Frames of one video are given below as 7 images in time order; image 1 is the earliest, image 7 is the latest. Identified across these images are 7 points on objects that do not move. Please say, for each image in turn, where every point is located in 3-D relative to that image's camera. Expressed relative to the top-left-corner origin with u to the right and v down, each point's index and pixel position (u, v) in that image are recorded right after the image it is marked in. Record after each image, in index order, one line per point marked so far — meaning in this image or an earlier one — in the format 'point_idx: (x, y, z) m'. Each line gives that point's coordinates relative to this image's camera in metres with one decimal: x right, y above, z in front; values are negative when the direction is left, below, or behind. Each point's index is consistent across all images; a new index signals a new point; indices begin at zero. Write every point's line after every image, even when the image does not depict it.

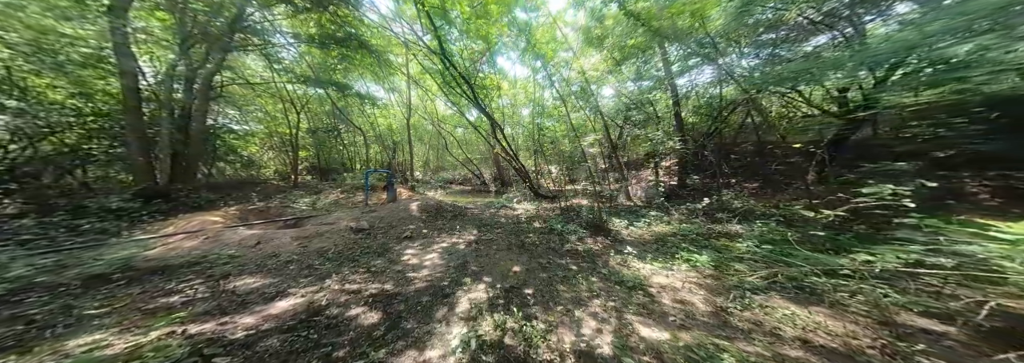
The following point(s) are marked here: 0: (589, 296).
0: (+0.8, -1.1, +2.1) m
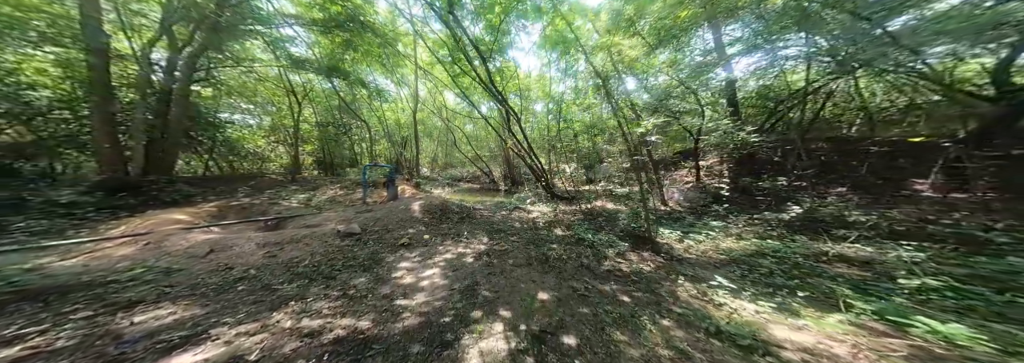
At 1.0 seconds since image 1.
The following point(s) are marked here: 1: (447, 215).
0: (+1.0, -1.1, +1.3) m
1: (-1.5, -0.8, +4.8) m
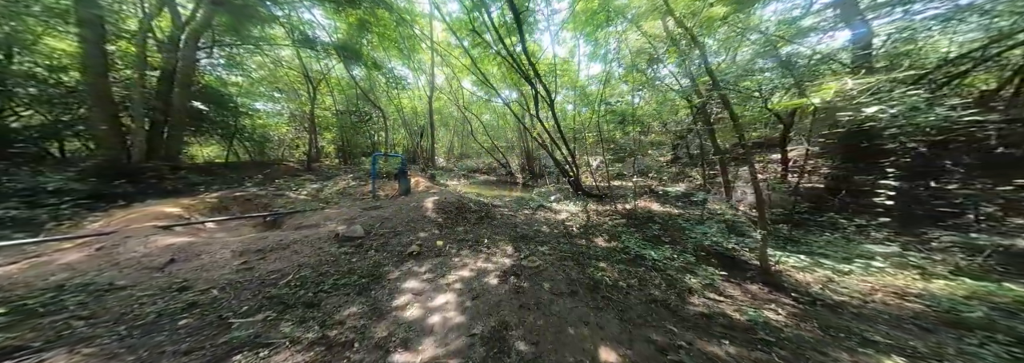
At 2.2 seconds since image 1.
0: (+1.3, -1.2, +0.5) m
1: (-1.0, -0.7, +4.2) m
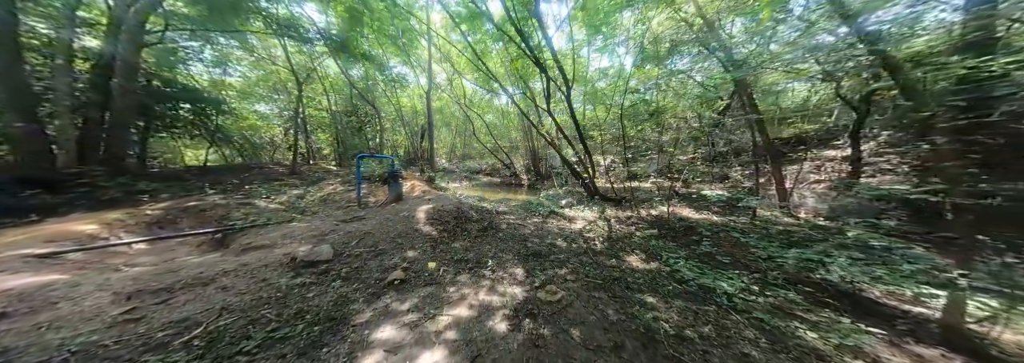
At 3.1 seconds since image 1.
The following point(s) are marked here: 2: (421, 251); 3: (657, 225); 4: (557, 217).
0: (+1.4, -1.2, -0.2) m
1: (-0.8, -0.7, +3.5) m
2: (-1.1, -0.9, +2.6) m
3: (+2.6, -0.8, +3.8) m
4: (+1.0, -0.8, +4.6) m
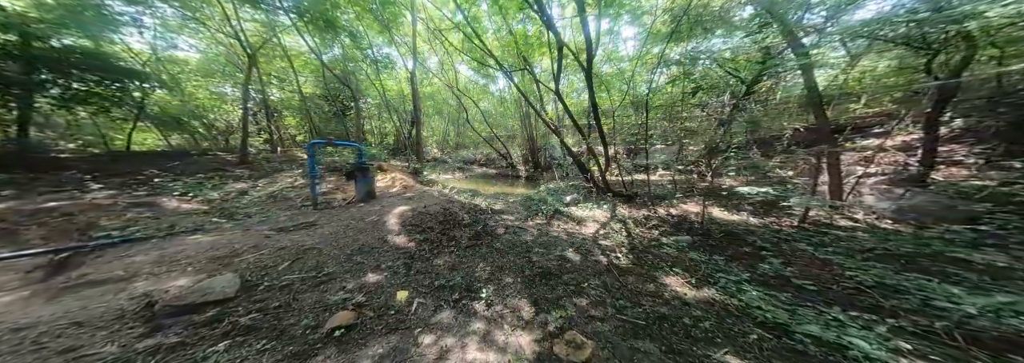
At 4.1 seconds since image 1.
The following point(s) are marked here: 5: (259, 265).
0: (+1.5, -1.2, -0.9) m
1: (-0.8, -0.6, +2.8) m
2: (-1.1, -0.8, +1.9) m
3: (+2.6, -0.7, +3.1) m
4: (+1.0, -0.7, +3.9) m
5: (-2.1, -0.7, +1.7) m
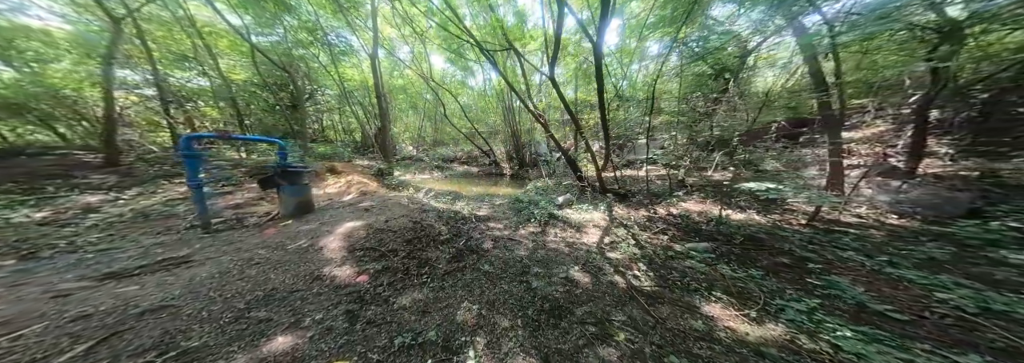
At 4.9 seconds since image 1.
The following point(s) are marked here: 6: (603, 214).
0: (+1.8, -1.3, -1.3) m
1: (-0.9, -0.7, +2.1) m
2: (-1.1, -0.9, +1.2) m
3: (+2.5, -0.7, +2.8) m
4: (+0.8, -0.7, +3.4) m
5: (-2.0, -0.8, +0.9) m
6: (+1.6, -0.6, +3.7) m
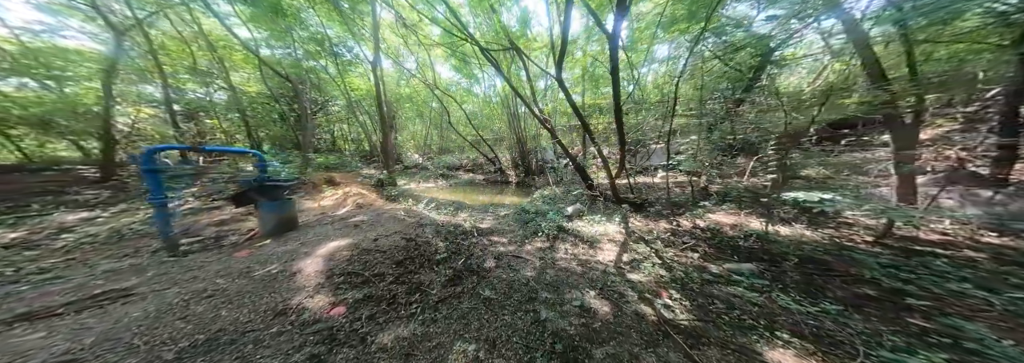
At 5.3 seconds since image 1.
0: (+1.7, -1.2, -1.7) m
1: (-0.9, -0.8, +1.8) m
2: (-1.1, -1.0, +0.9) m
3: (+2.5, -0.8, +2.4) m
4: (+0.9, -0.8, +3.1) m
5: (-2.0, -0.8, +0.7) m
6: (+1.7, -0.7, +3.3) m
